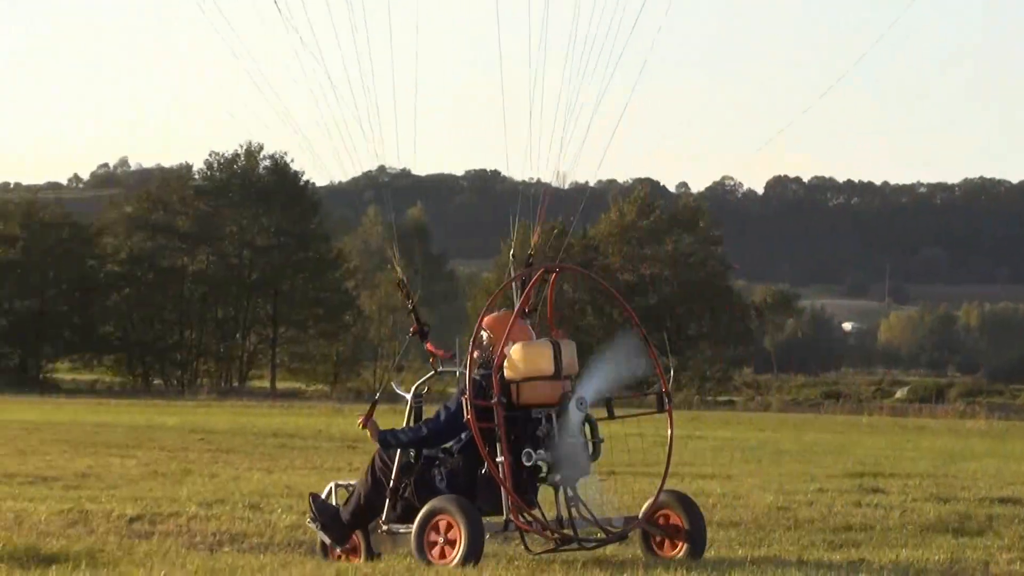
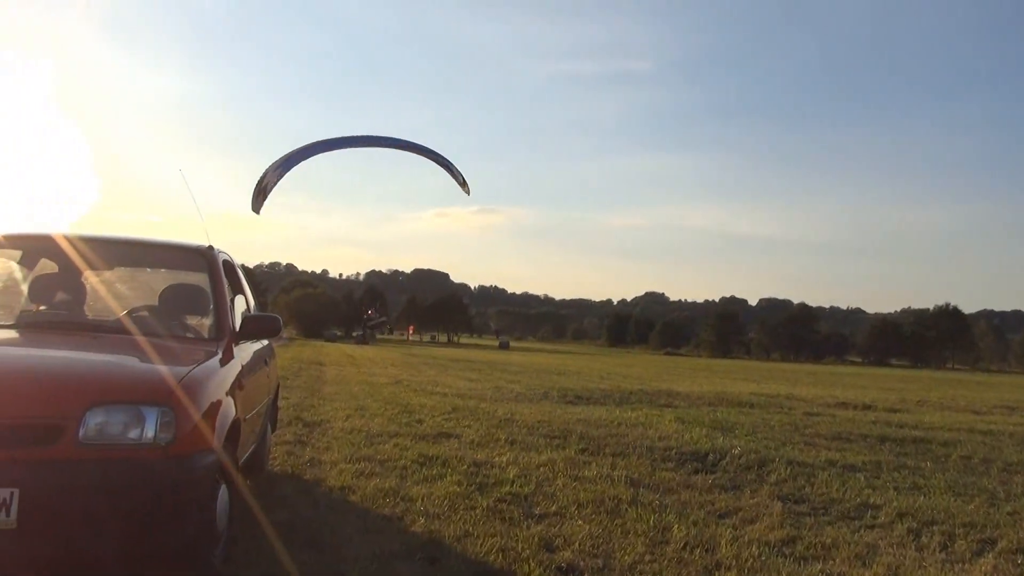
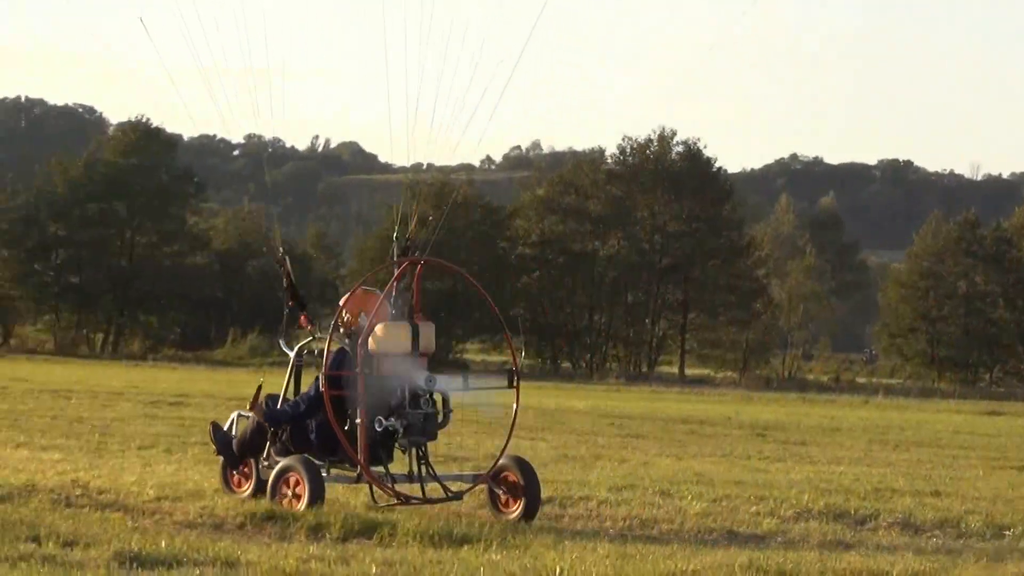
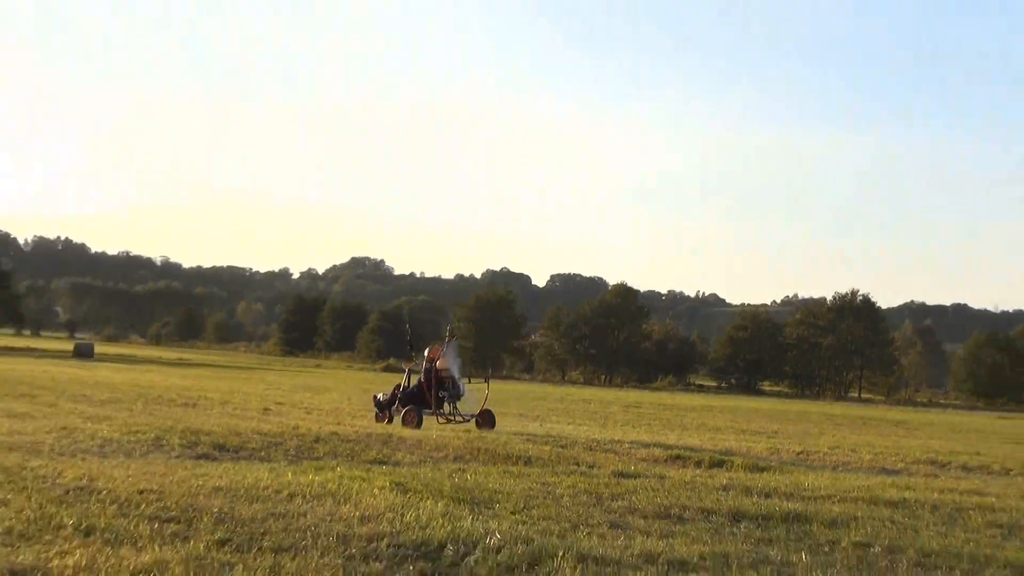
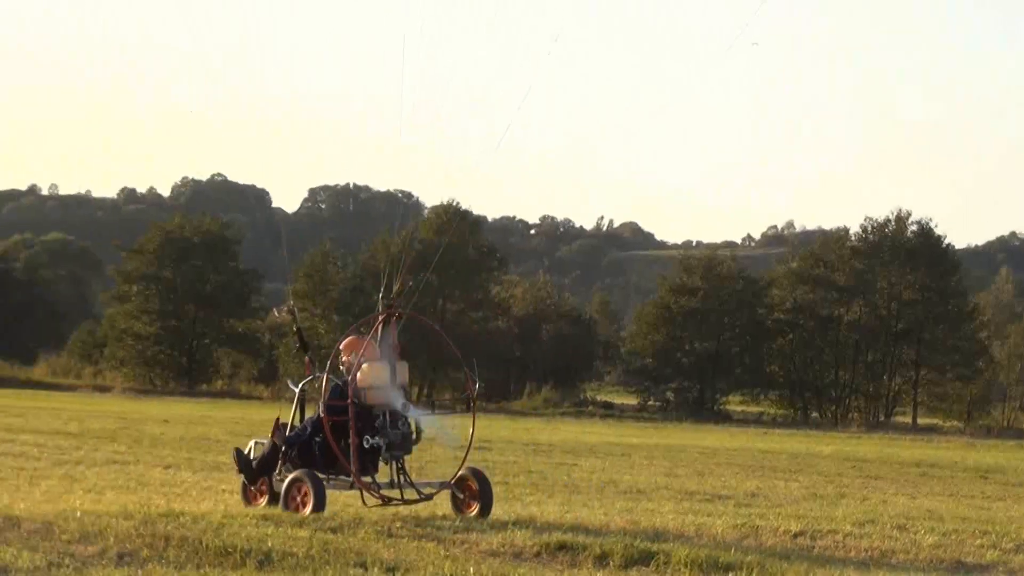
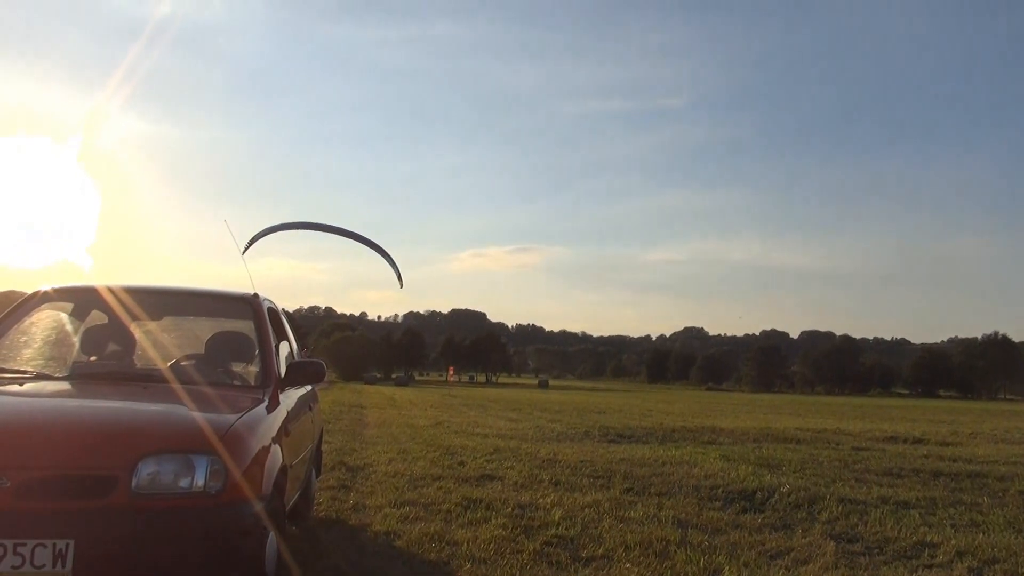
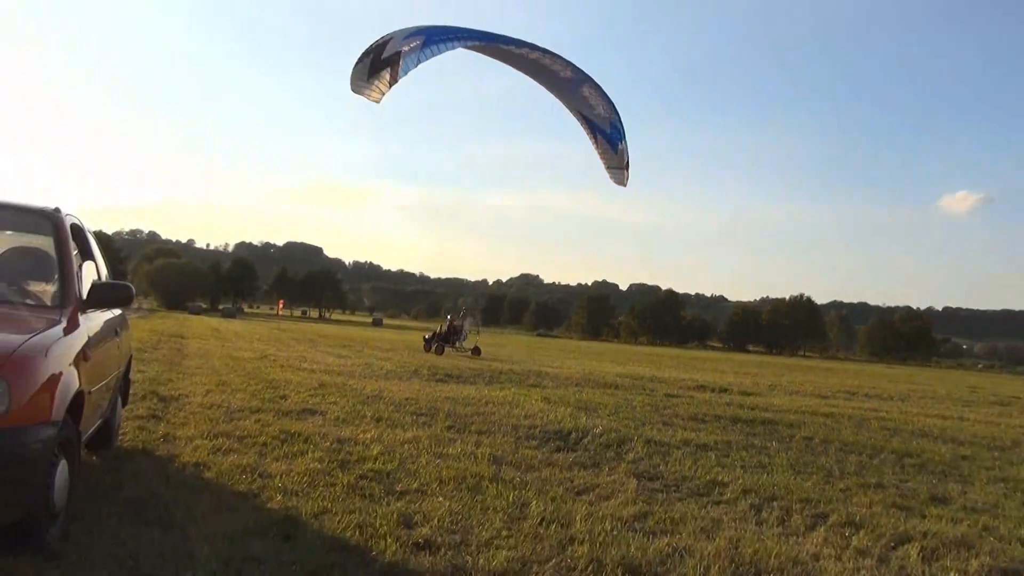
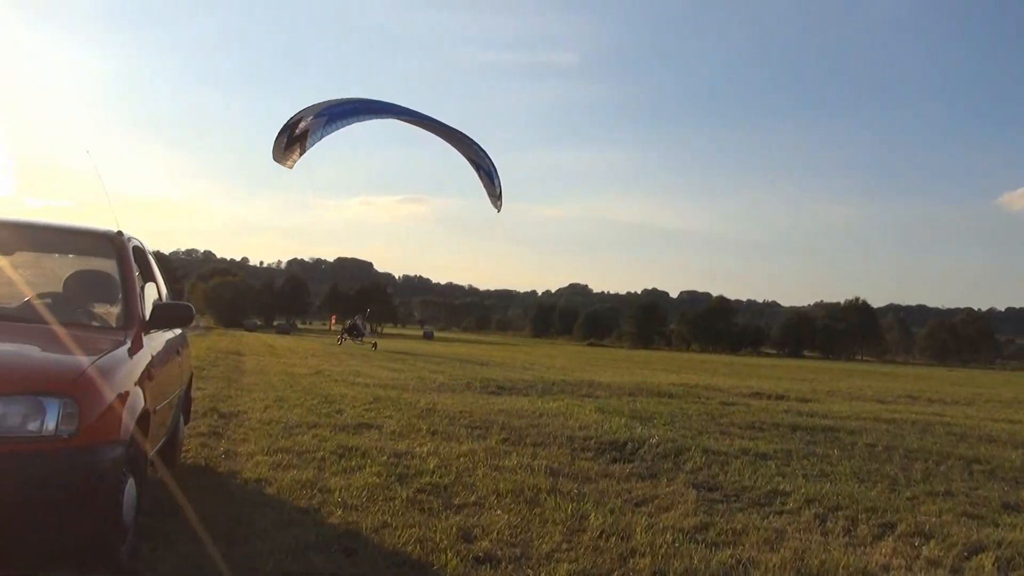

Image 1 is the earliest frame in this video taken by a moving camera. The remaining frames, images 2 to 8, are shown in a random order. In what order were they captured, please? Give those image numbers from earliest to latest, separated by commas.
3, 5, 4, 7, 8, 2, 6
